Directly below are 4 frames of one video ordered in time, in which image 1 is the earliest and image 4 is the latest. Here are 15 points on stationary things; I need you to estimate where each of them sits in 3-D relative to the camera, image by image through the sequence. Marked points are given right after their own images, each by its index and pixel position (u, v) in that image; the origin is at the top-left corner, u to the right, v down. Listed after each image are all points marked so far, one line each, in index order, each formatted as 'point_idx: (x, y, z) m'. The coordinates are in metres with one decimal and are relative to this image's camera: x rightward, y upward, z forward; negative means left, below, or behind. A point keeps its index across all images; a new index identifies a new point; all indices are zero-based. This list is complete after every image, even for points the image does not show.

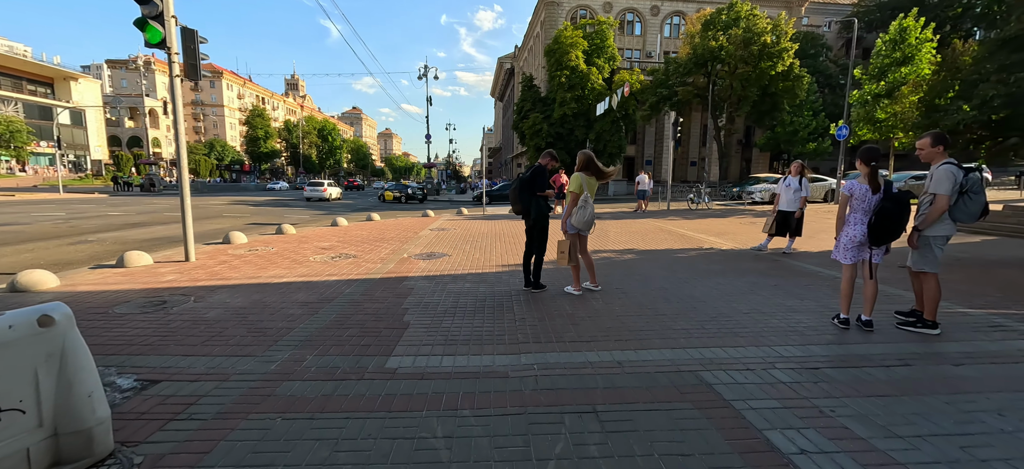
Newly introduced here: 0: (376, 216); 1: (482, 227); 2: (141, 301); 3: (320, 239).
0: (-4.7, +0.6, +15.8) m
1: (-0.9, +0.2, +13.6) m
2: (-4.4, -0.8, +5.4) m
3: (-4.5, -0.1, +10.7) m
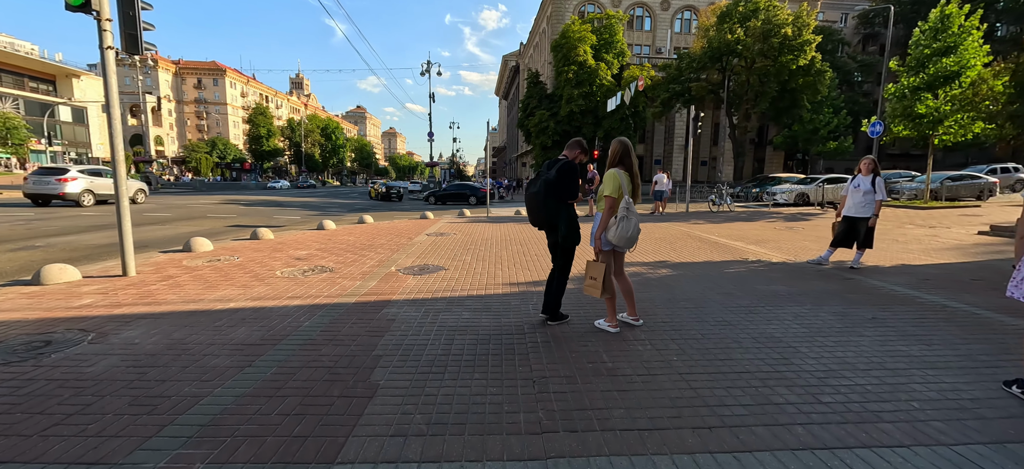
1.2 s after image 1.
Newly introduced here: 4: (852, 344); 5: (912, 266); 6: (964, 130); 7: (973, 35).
0: (-4.5, +0.5, +14.4) m
1: (-0.7, +0.1, +12.1) m
2: (-4.3, -0.9, +3.9) m
3: (-4.3, -0.2, +9.3) m
4: (+3.0, -1.0, +4.0) m
5: (+6.7, -0.5, +7.6) m
6: (+19.0, +4.4, +19.2) m
7: (+18.9, +8.2, +18.9) m
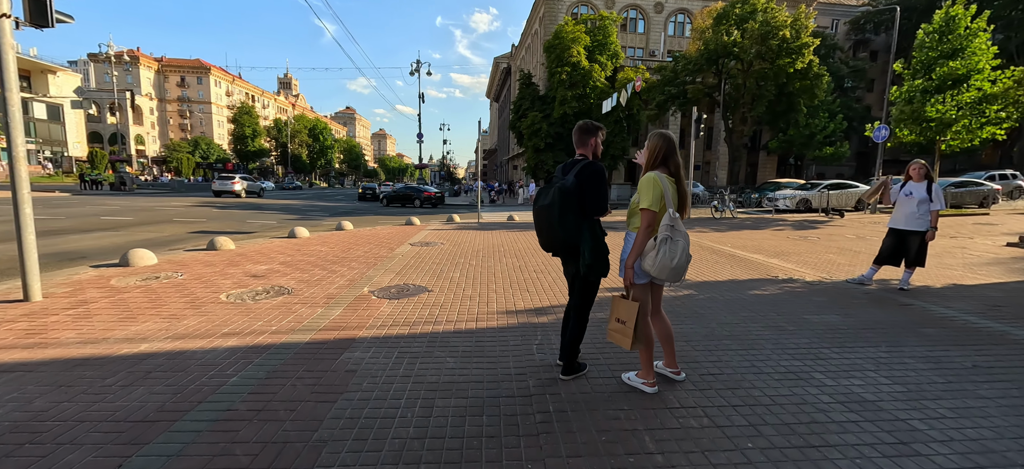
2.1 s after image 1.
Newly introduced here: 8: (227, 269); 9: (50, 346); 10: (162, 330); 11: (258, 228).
0: (-4.7, +0.3, +13.1) m
1: (-0.9, -0.2, +10.9) m
2: (-4.2, -1.1, +2.7) m
3: (-4.4, -0.4, +8.0) m
4: (+3.0, -1.2, +3.0) m
5: (+6.6, -0.8, +6.6) m
6: (+18.7, +4.0, +18.5) m
7: (+18.6, +7.9, +18.2) m
8: (-4.5, -0.5, +7.2) m
9: (-4.0, -1.0, +3.9) m
10: (-3.4, -0.9, +4.4) m
11: (-8.0, +0.2, +14.4) m
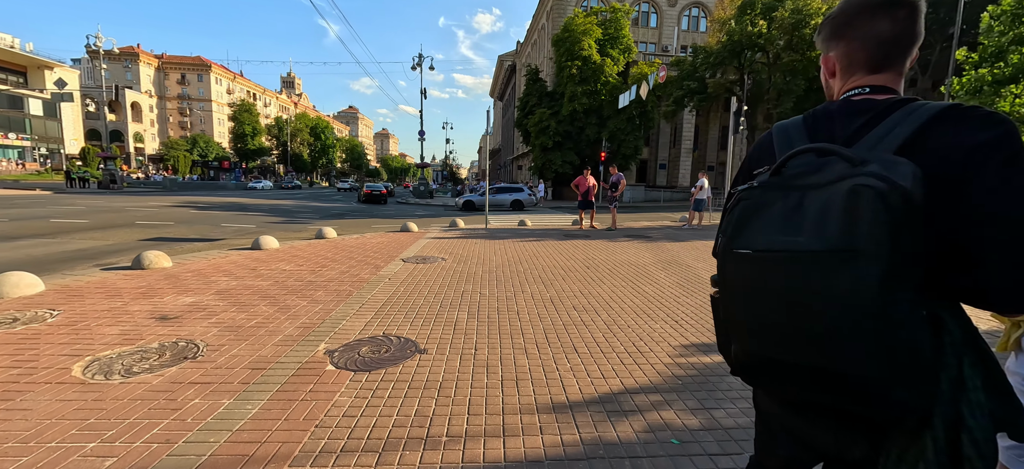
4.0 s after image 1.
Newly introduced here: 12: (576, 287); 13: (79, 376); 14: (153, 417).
0: (-4.3, +0.1, +10.9) m
1: (-0.5, -0.4, +8.7) m
2: (-3.9, -1.3, +0.5) m
3: (-4.1, -0.6, +5.9) m
4: (+3.3, -1.4, +0.7) m
5: (+7.0, -1.0, +4.4) m
6: (+19.1, +3.7, +16.2) m
7: (+19.1, +7.5, +15.9) m
8: (-4.2, -0.8, +5.0) m
9: (-3.7, -1.2, +1.7) m
10: (-3.0, -1.1, +2.2) m
11: (-7.6, 0.0, +12.2) m
12: (+0.9, -0.7, +6.2) m
13: (-3.1, -1.0, +3.3) m
14: (-2.2, -1.1, +2.8) m
